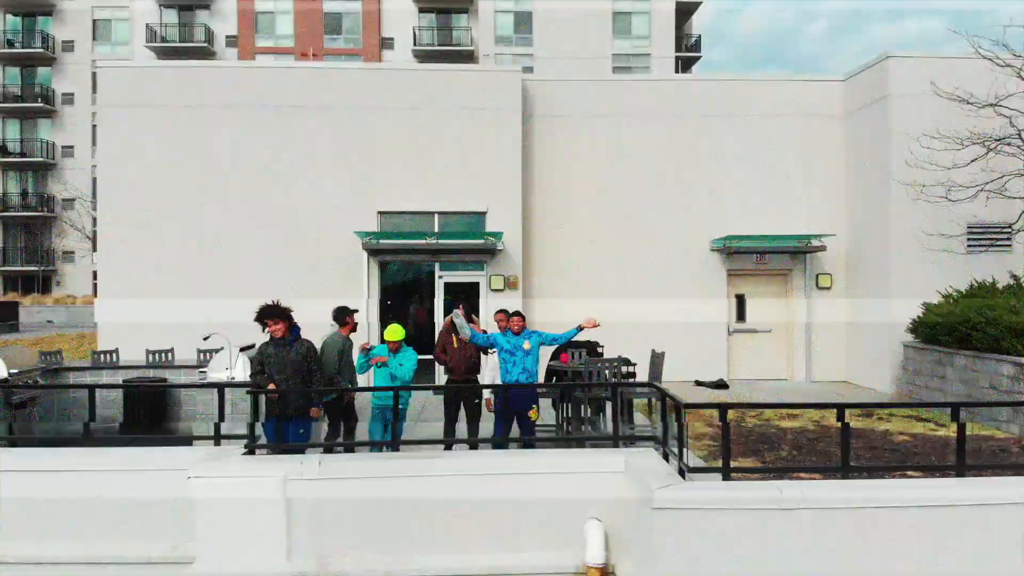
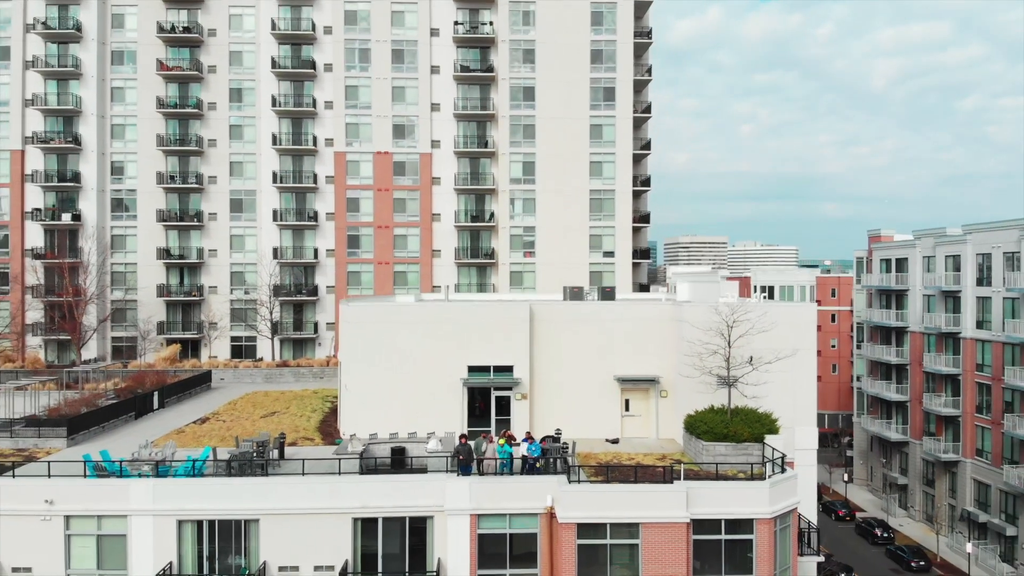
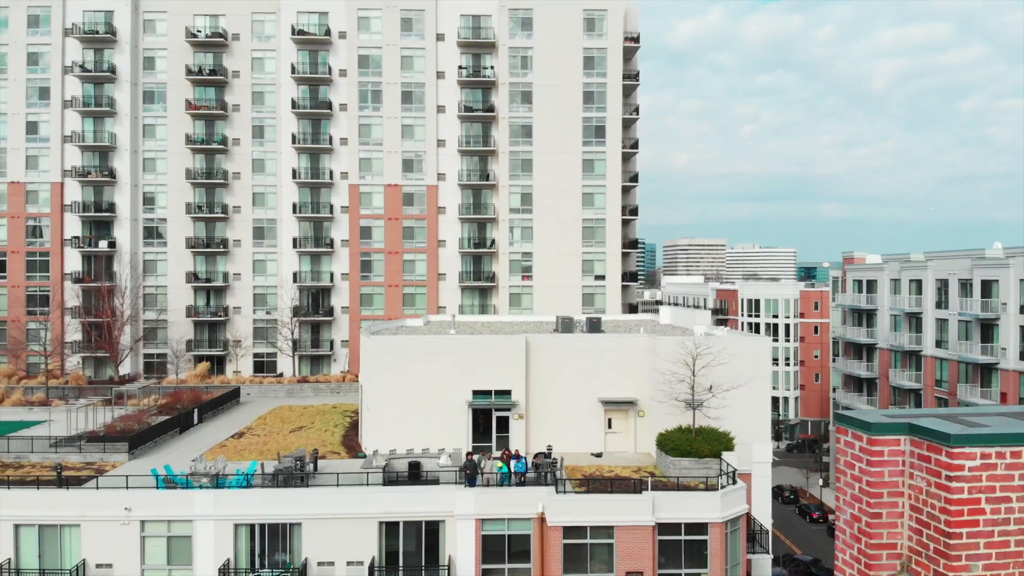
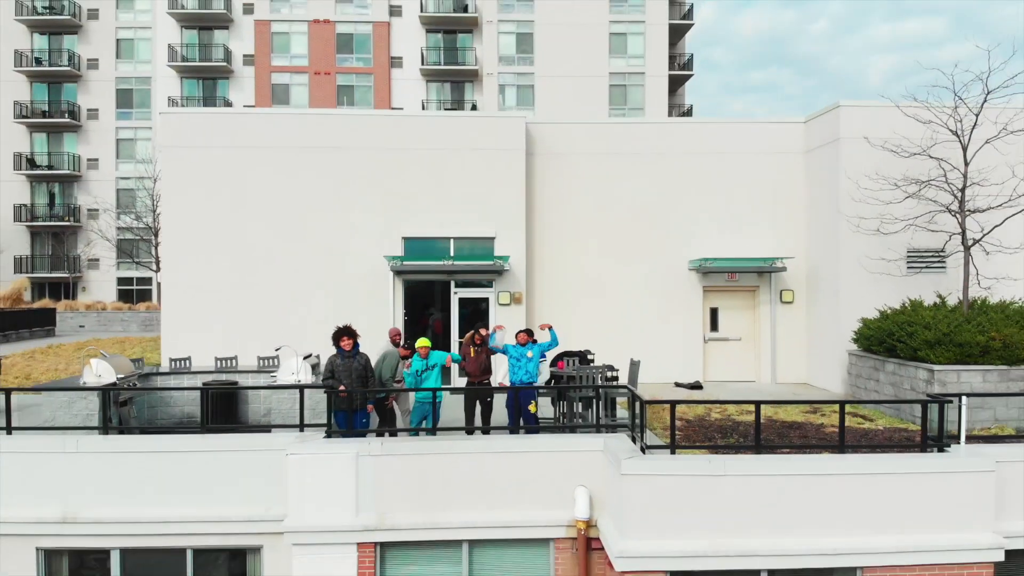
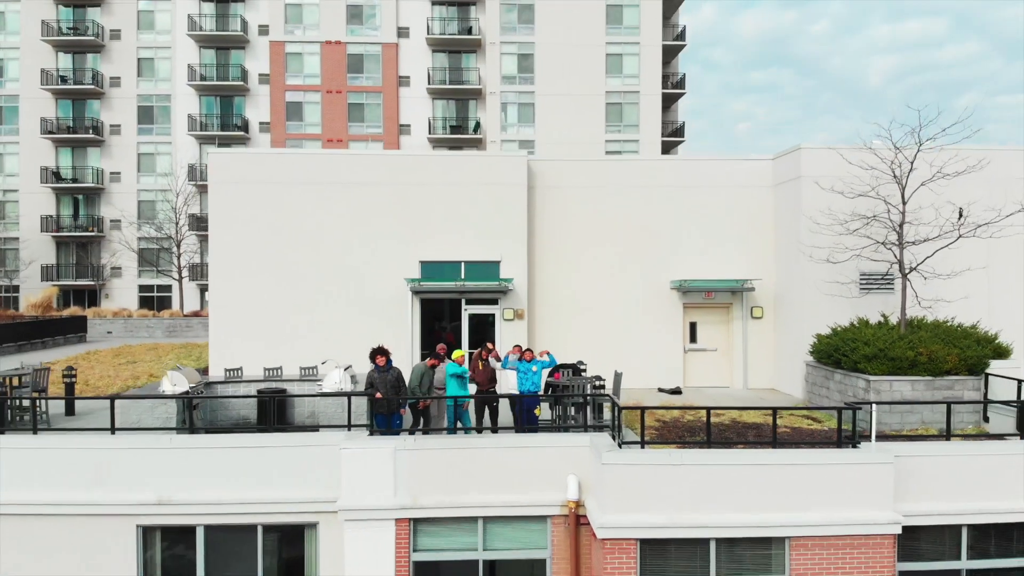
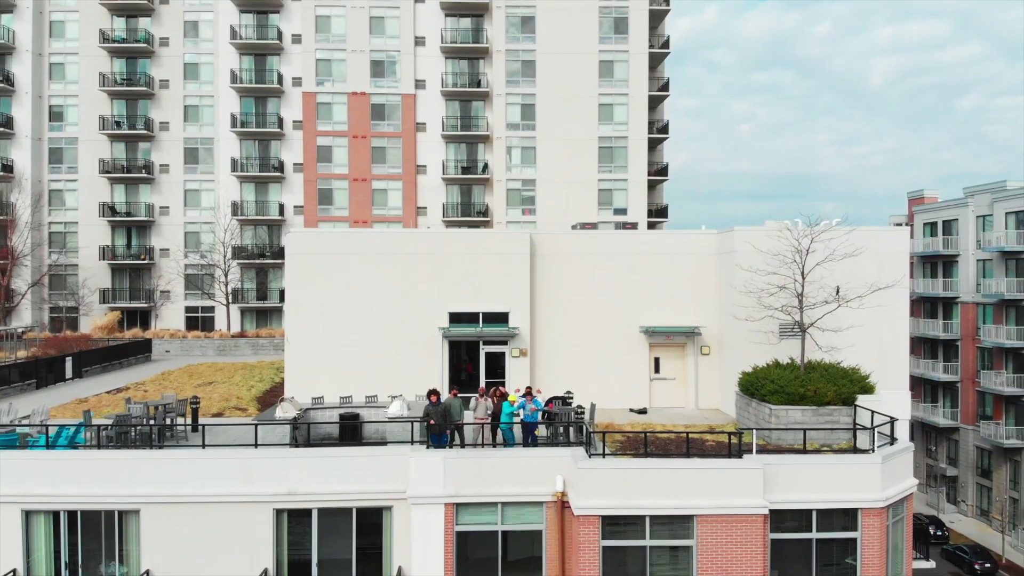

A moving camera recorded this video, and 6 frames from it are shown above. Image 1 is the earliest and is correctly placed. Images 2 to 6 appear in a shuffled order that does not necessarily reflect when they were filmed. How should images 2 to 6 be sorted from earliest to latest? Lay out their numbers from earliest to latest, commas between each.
4, 5, 6, 2, 3
